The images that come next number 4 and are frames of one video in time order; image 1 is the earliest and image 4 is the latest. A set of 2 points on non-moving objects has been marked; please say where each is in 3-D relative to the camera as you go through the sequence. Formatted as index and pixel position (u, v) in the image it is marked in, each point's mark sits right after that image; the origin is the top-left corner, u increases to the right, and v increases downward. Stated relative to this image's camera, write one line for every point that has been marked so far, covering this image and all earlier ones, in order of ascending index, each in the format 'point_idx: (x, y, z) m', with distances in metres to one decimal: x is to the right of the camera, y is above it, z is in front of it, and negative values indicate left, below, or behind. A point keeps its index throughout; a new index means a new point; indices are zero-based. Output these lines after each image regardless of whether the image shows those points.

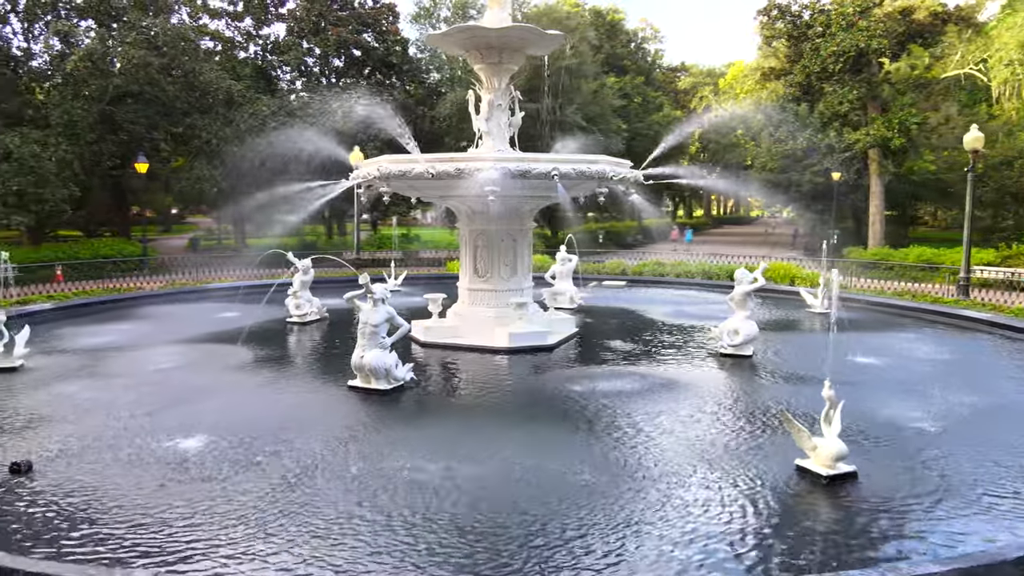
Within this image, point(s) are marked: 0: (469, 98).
0: (-0.7, +3.1, +11.7) m
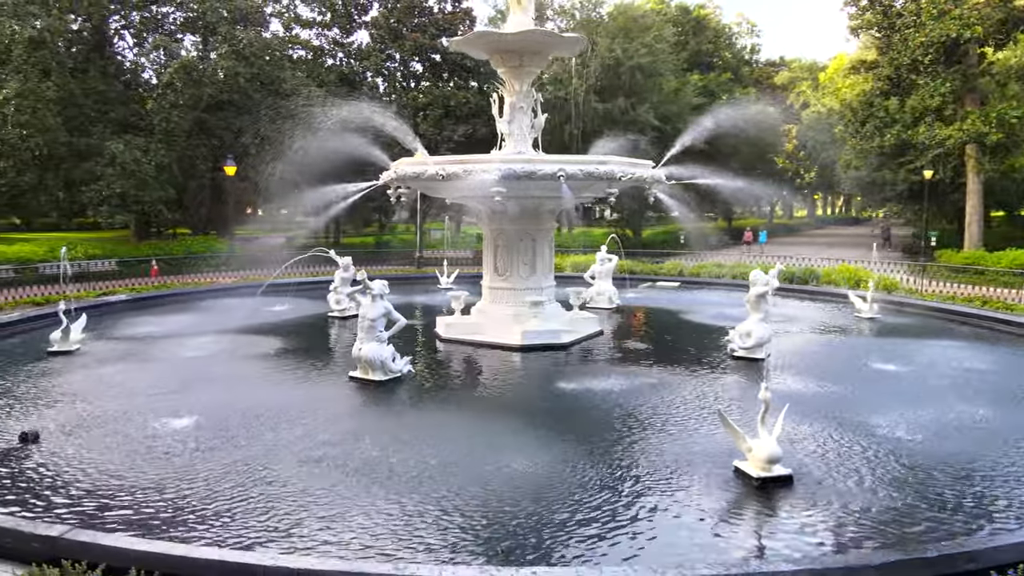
0: (-0.3, +3.1, +12.0) m
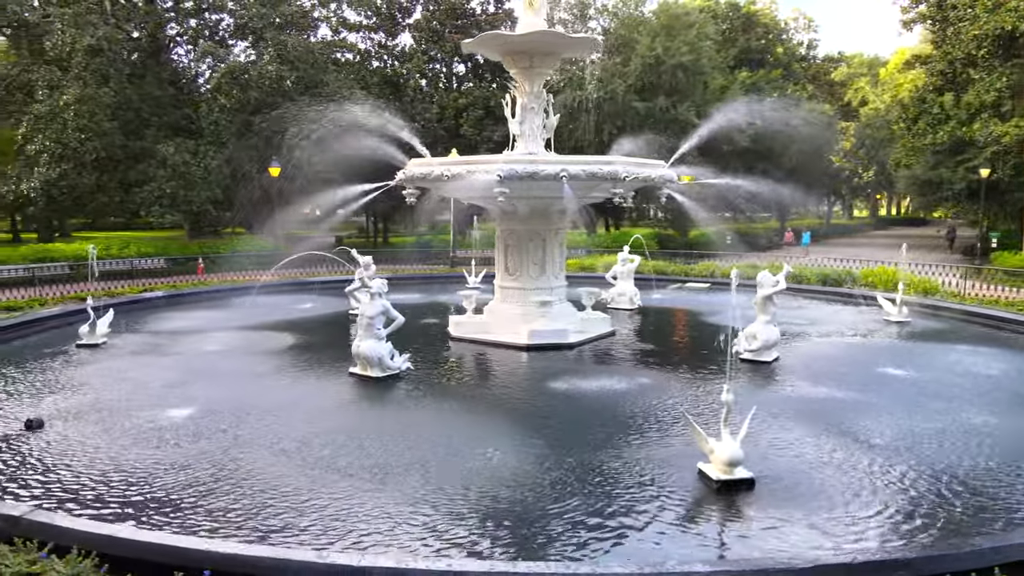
0: (-0.1, +3.1, +12.1) m
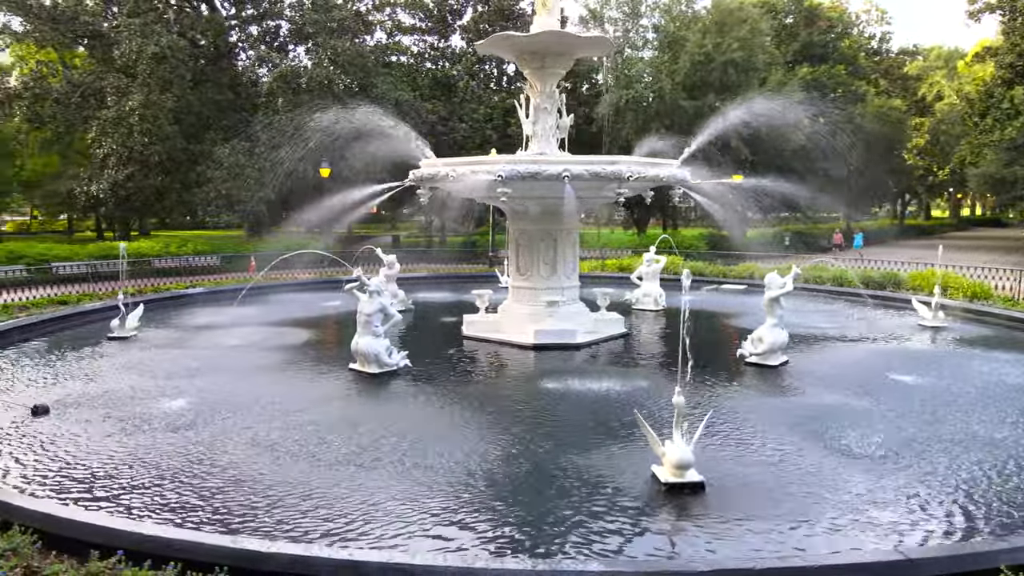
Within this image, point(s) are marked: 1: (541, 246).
0: (+0.2, +3.1, +12.2) m
1: (+0.5, +0.7, +11.7) m
